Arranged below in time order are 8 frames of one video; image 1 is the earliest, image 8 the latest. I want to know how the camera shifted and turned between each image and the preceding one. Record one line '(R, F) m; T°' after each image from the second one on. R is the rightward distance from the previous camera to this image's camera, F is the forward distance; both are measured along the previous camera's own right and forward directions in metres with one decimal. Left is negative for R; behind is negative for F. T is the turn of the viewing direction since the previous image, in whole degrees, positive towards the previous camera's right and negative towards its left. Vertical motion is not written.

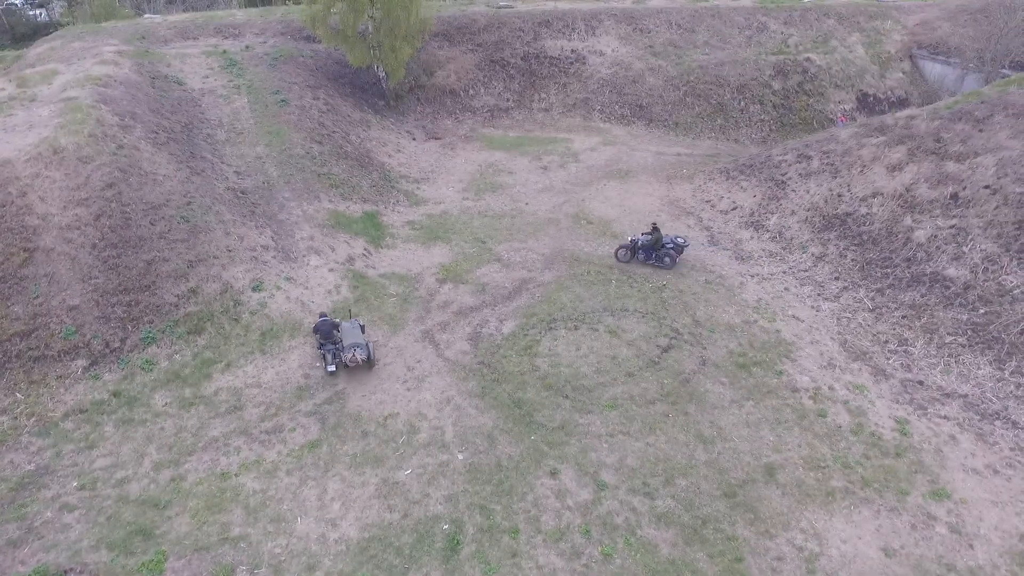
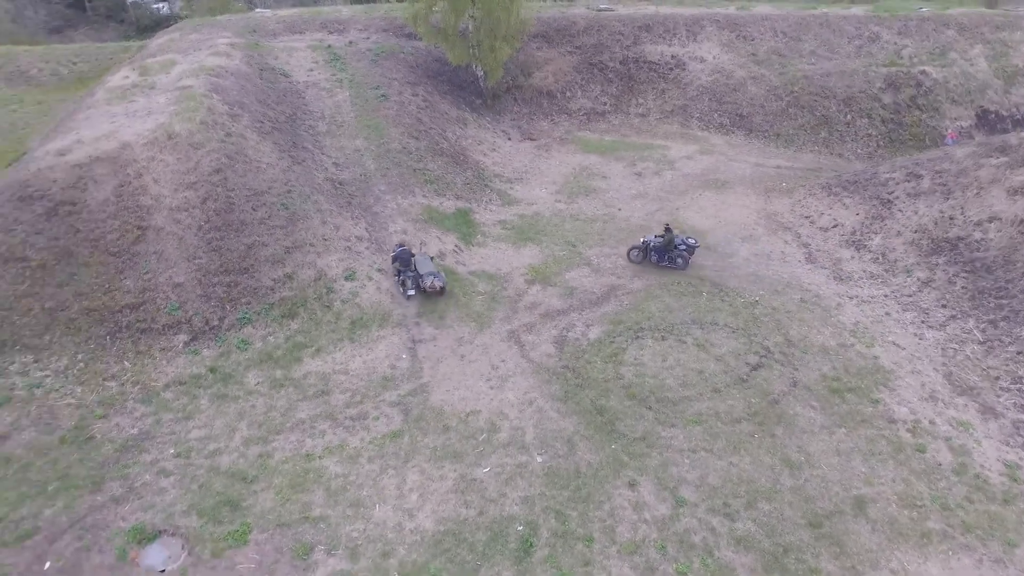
(-0.1, 0.0) m; -6°
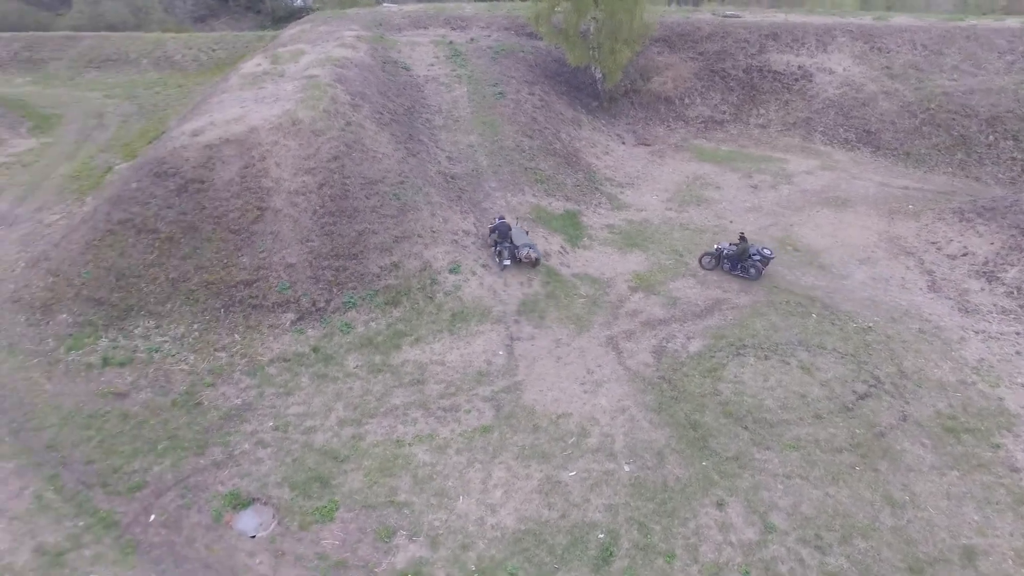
(0.0, +0.1) m; -7°
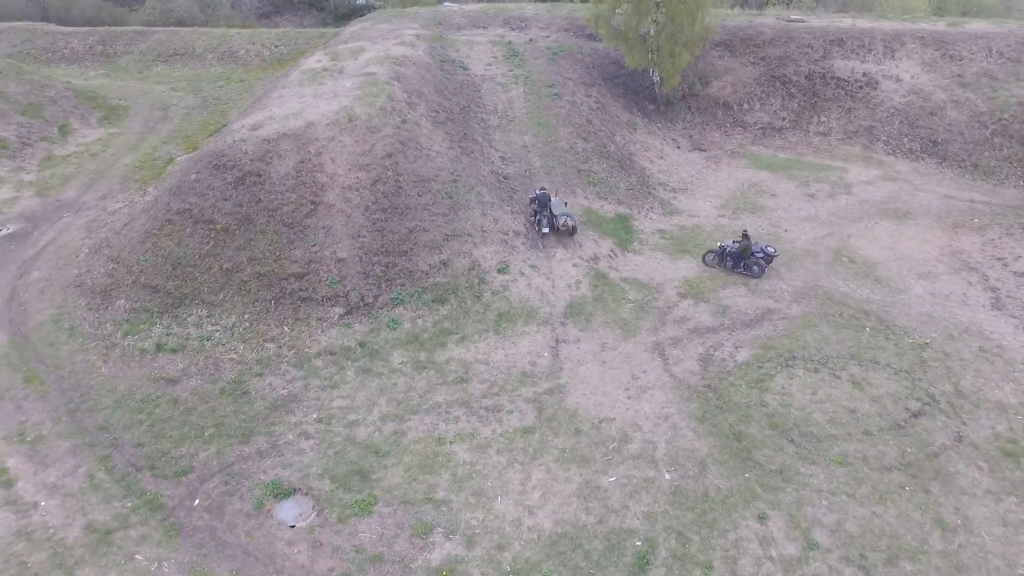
(+0.1, 0.0) m; -4°
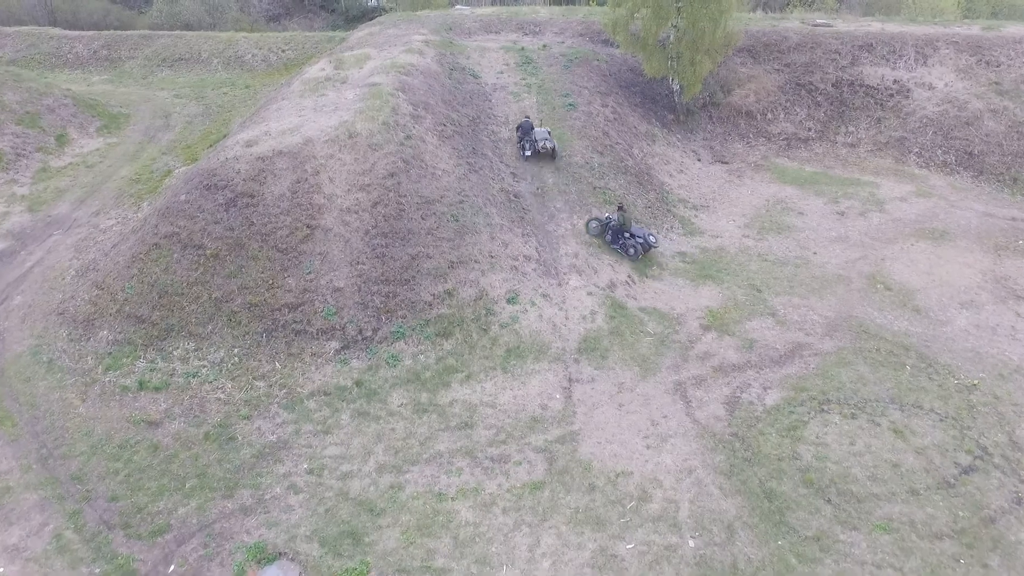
(+0.1, +1.1) m; -1°
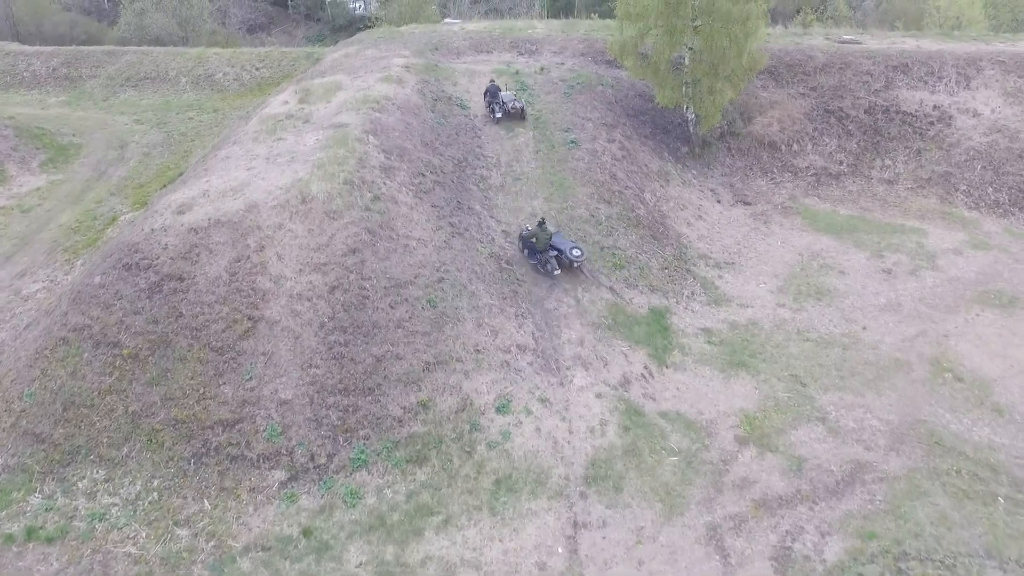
(+0.1, +2.8) m; 0°
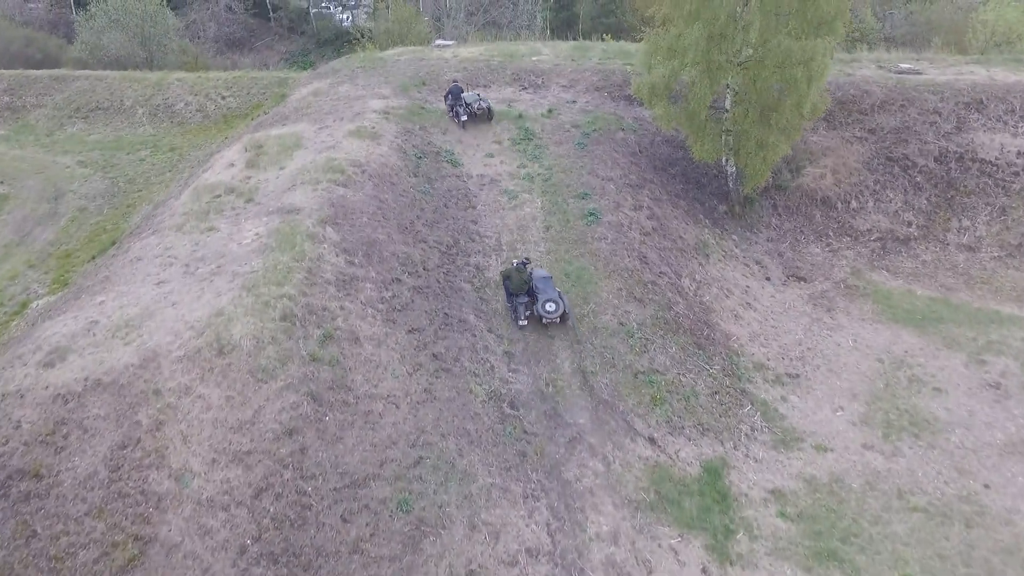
(-0.1, +3.7) m; 0°
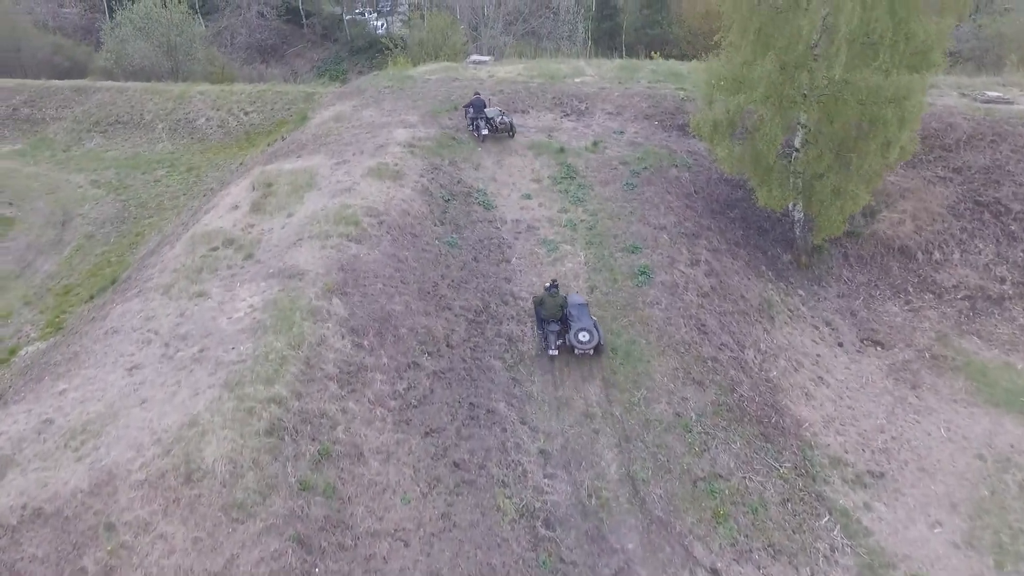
(-0.1, +1.8) m; -2°
